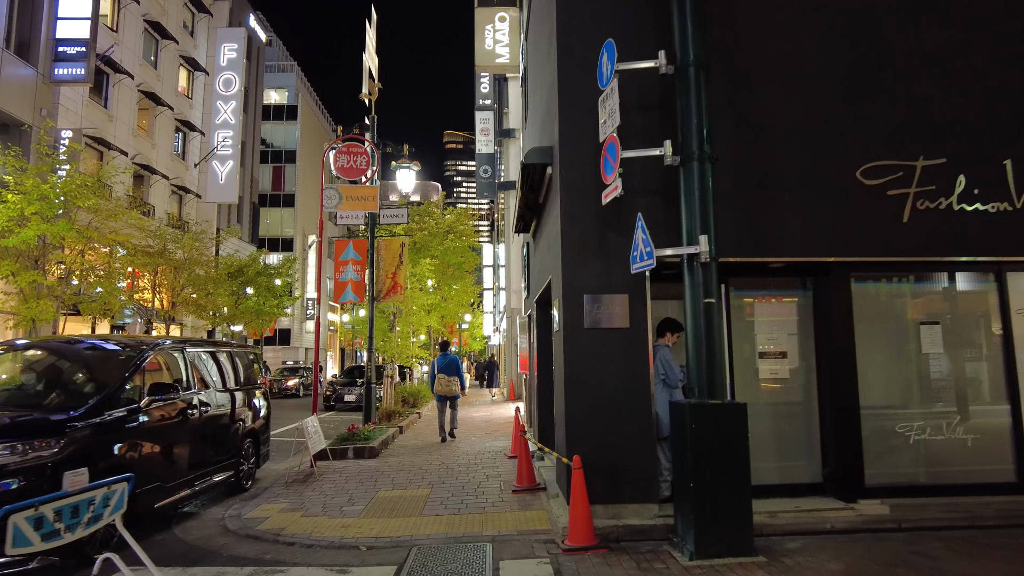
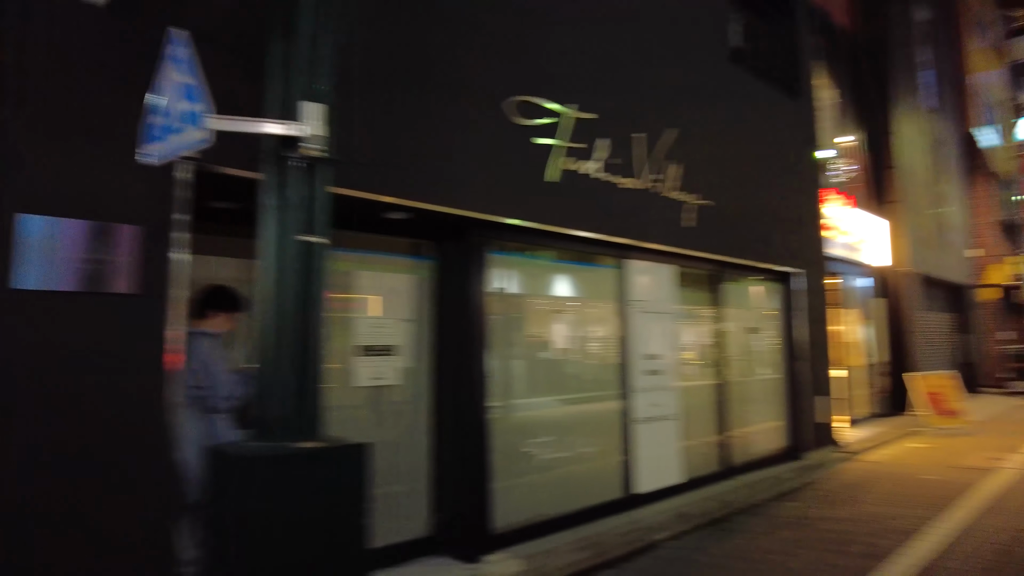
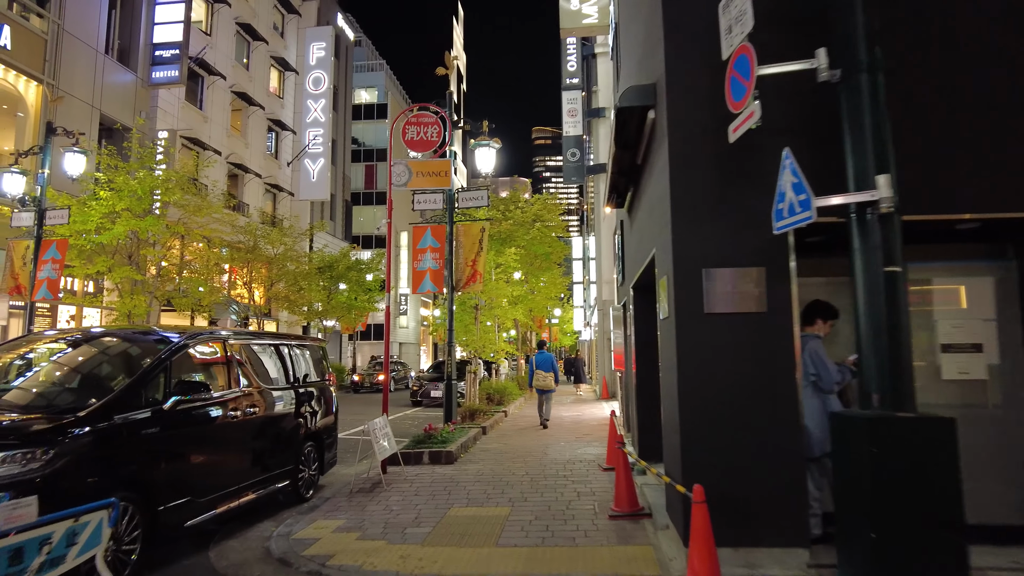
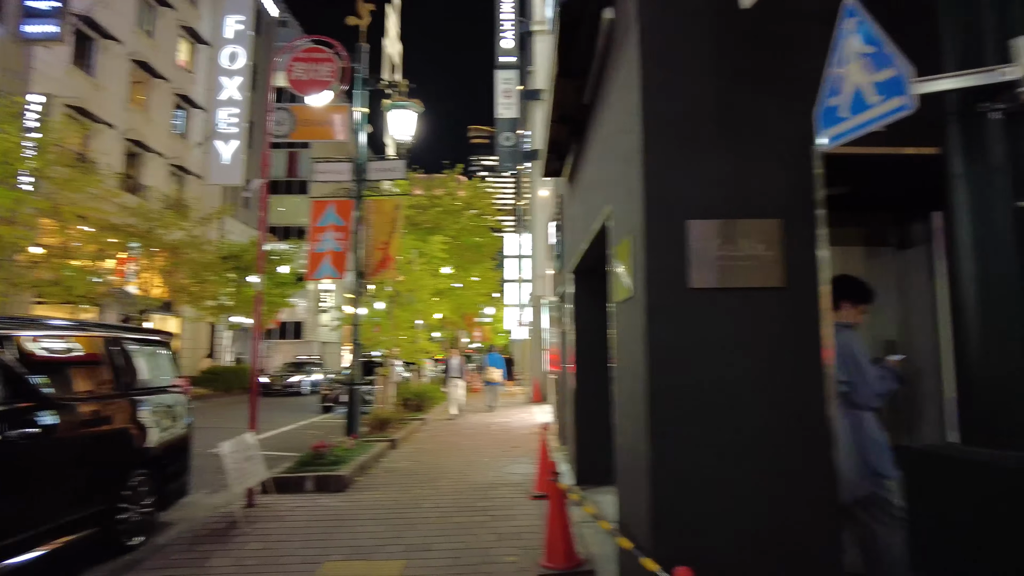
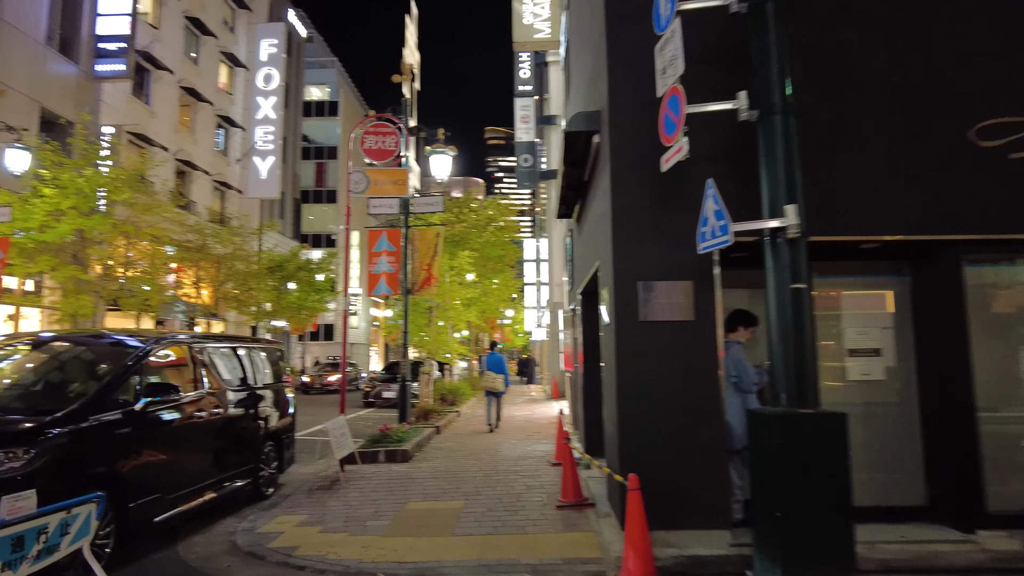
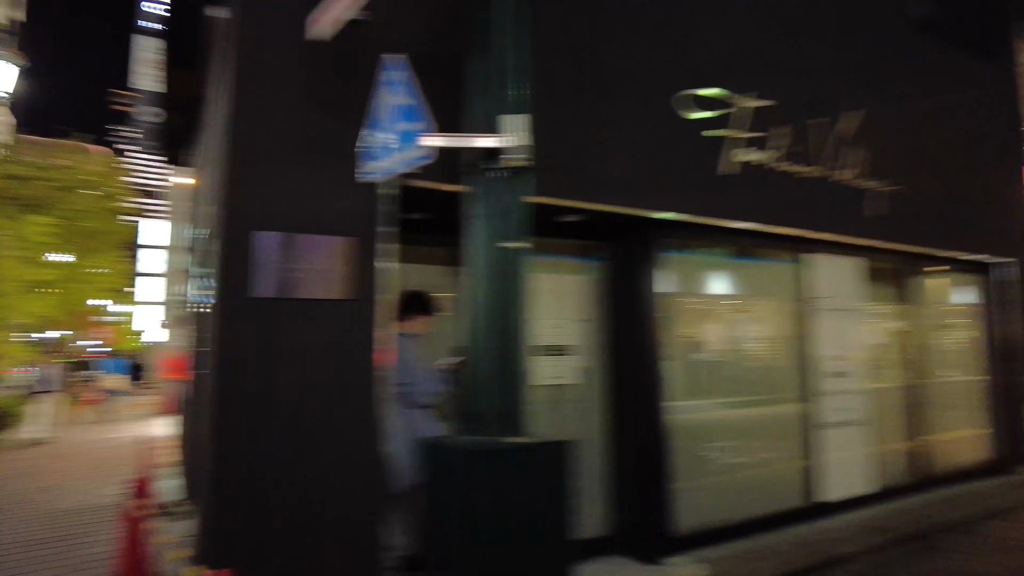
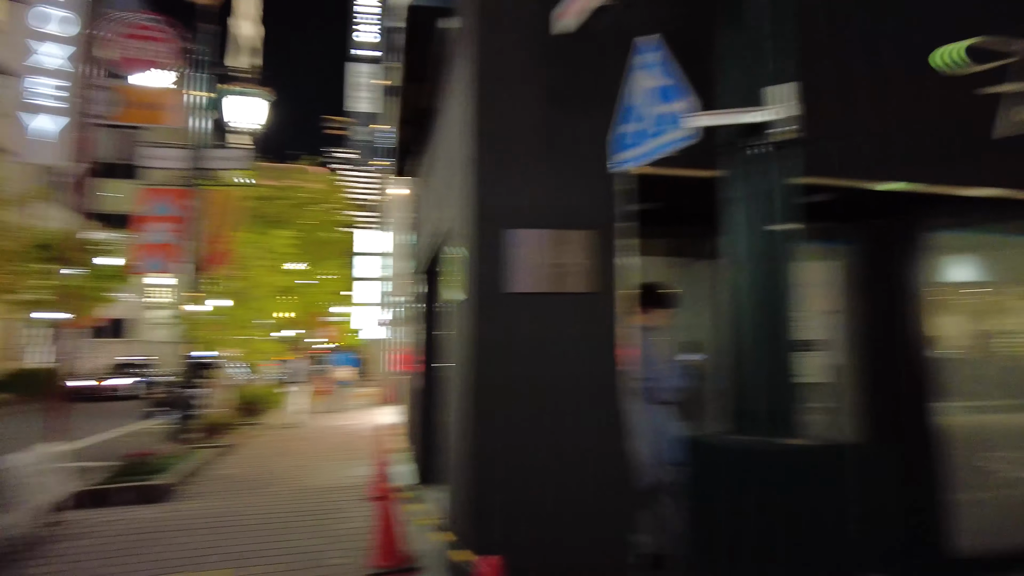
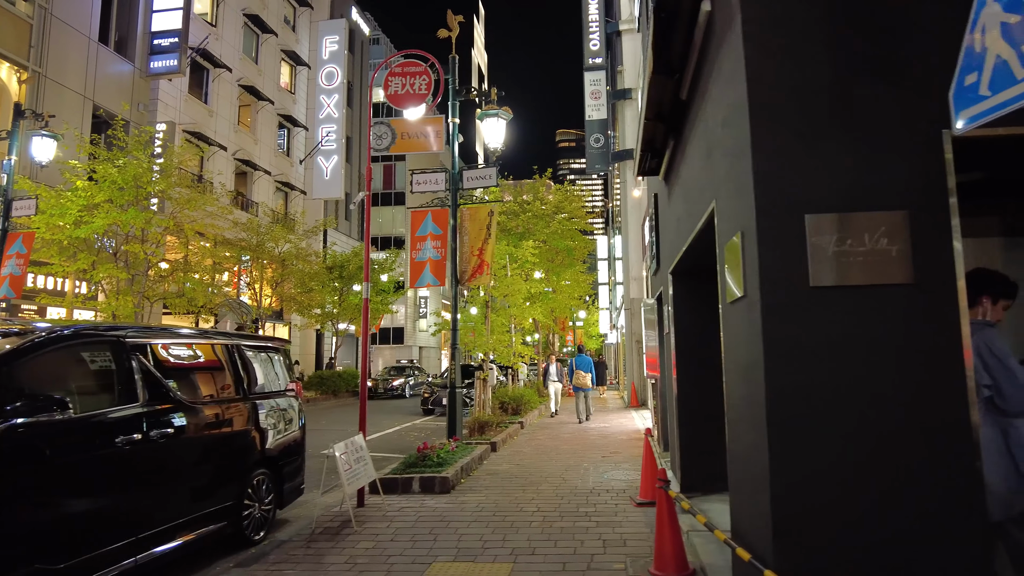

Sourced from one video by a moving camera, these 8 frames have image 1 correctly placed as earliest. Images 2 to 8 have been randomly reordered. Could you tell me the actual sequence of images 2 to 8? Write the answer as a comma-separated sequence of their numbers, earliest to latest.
5, 3, 8, 4, 7, 6, 2
